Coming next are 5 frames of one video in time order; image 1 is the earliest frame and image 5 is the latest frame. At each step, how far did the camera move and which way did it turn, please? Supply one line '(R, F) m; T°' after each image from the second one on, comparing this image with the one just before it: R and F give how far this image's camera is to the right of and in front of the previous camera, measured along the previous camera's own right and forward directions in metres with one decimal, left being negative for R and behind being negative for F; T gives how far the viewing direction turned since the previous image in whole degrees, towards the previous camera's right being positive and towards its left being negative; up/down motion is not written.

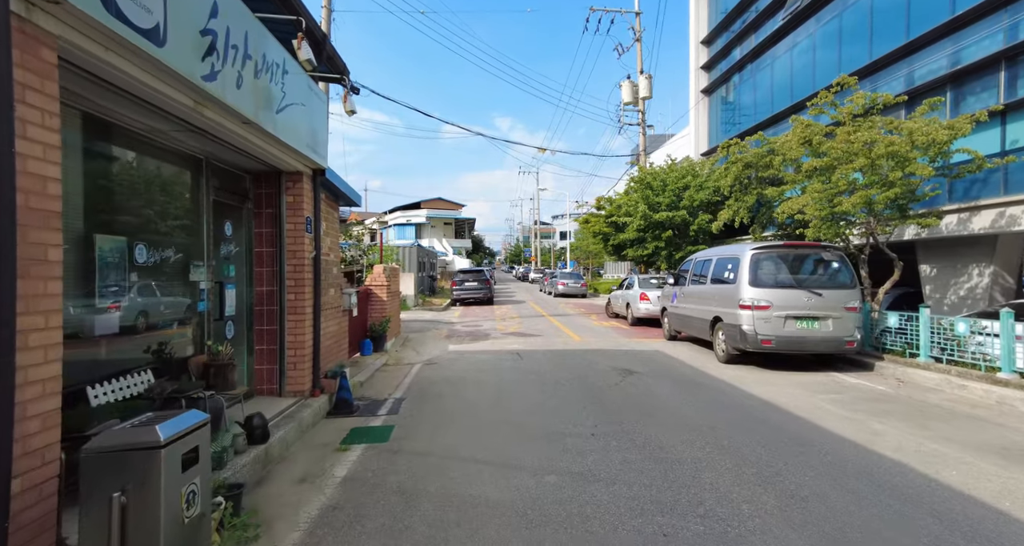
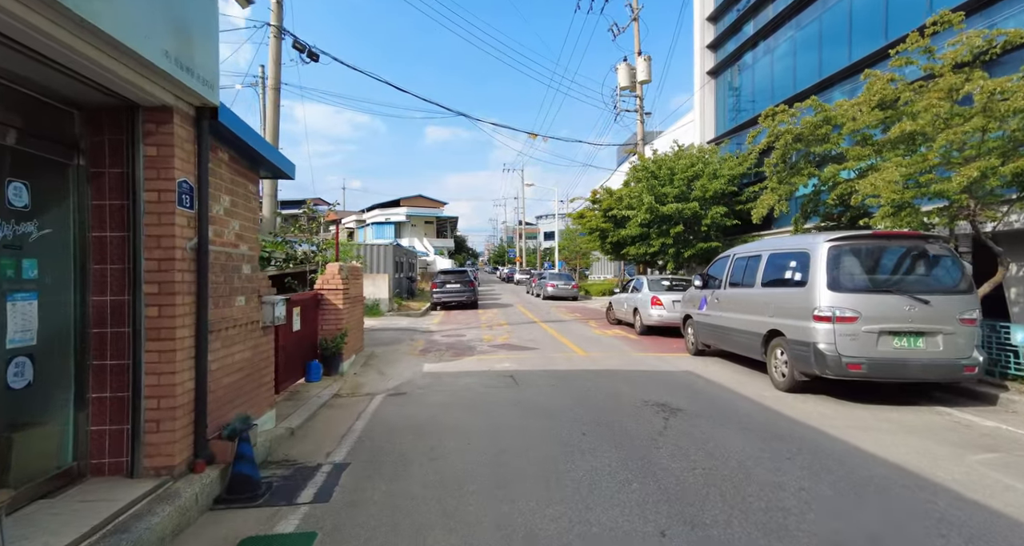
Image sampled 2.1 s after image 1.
(-0.1, +2.2) m; +2°
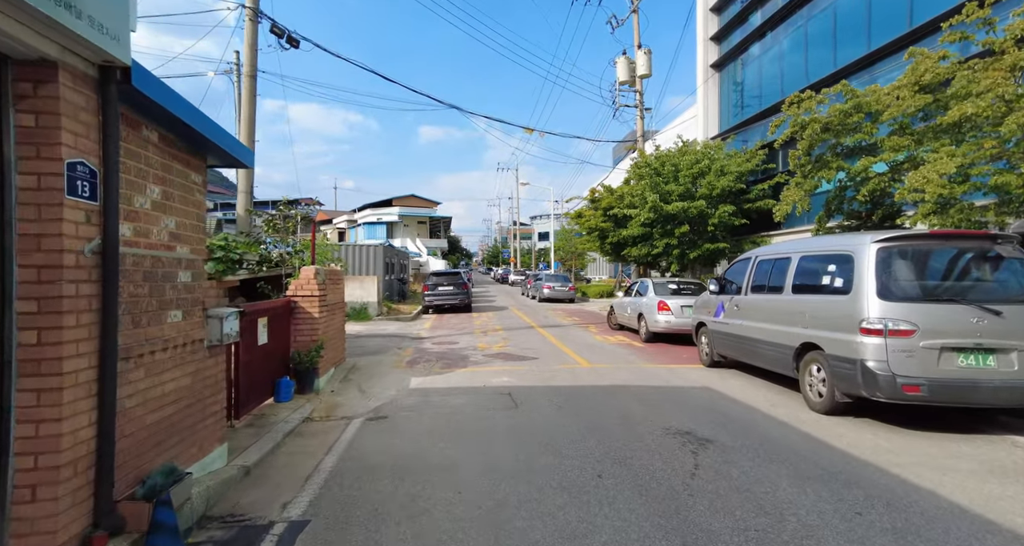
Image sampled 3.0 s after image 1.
(0.0, +0.9) m; +1°
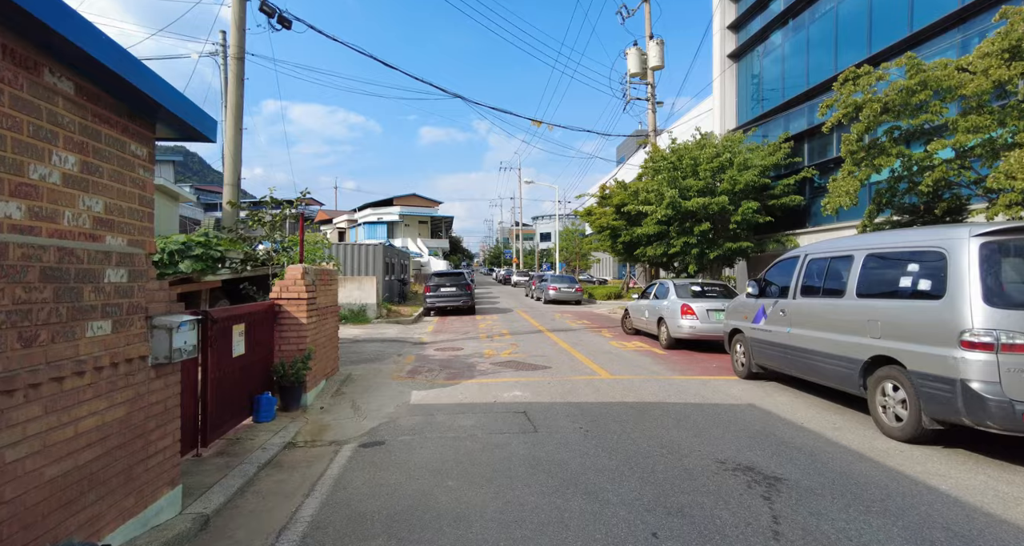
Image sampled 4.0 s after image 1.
(-0.2, +0.9) m; 0°
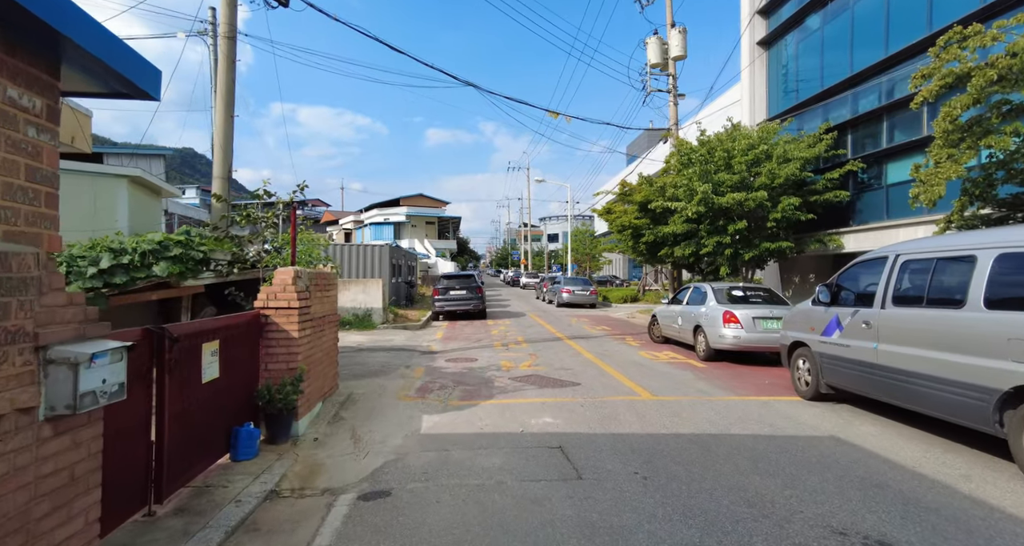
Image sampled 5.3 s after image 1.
(-0.3, +1.1) m; -1°
